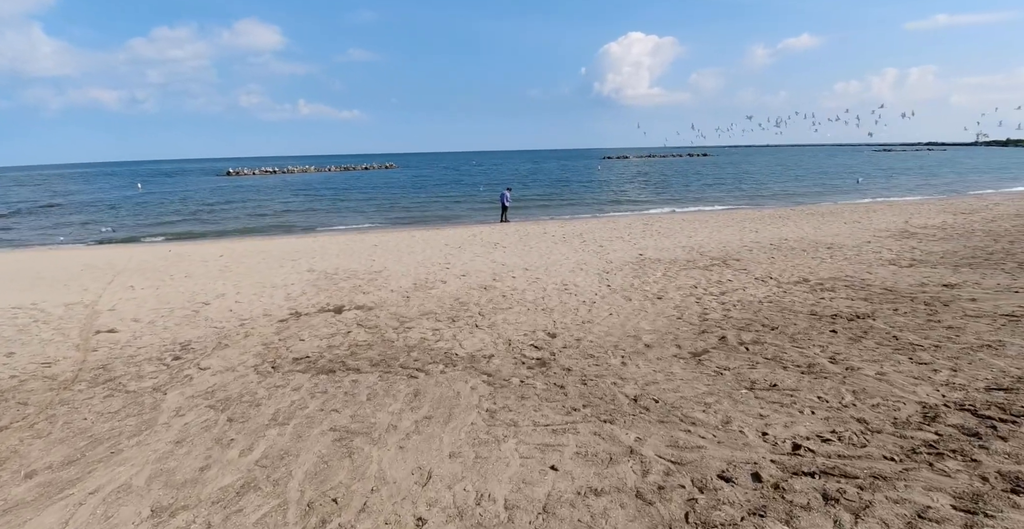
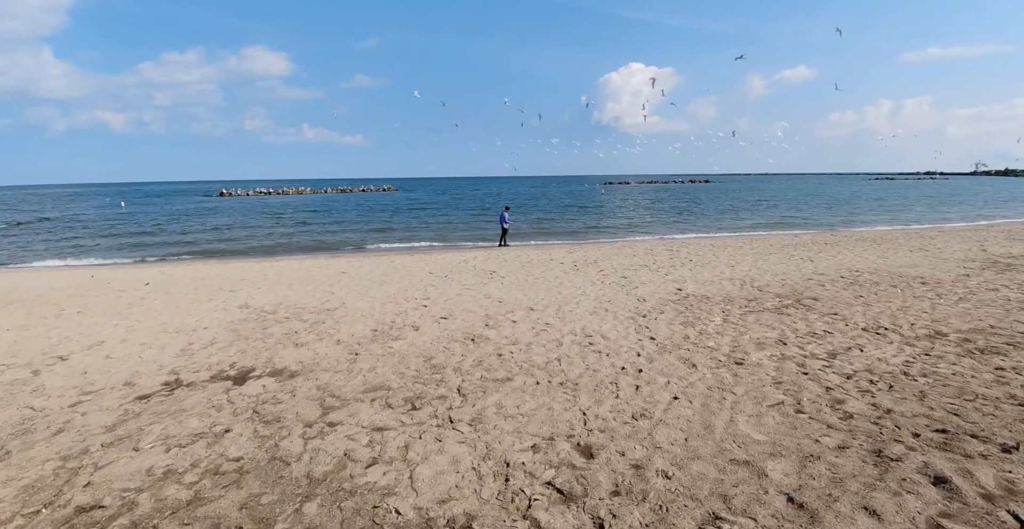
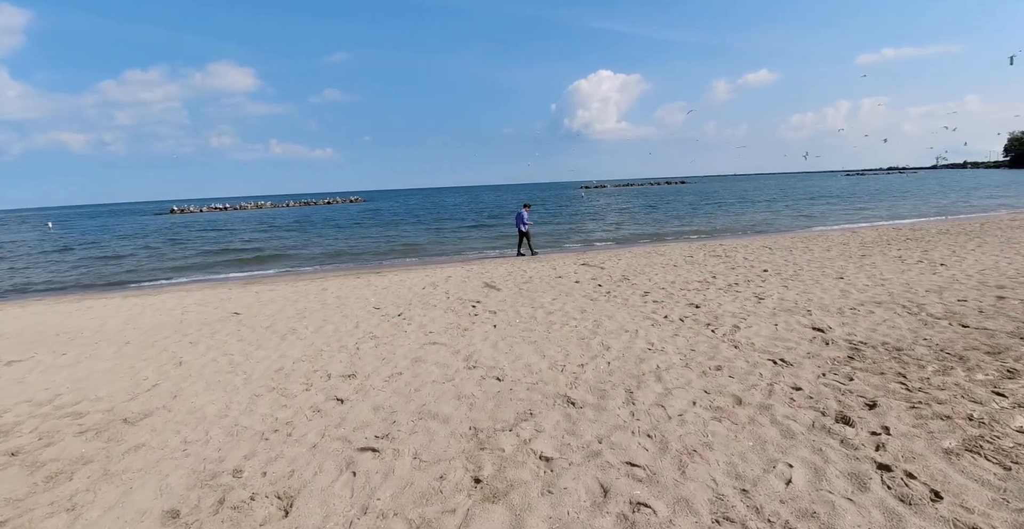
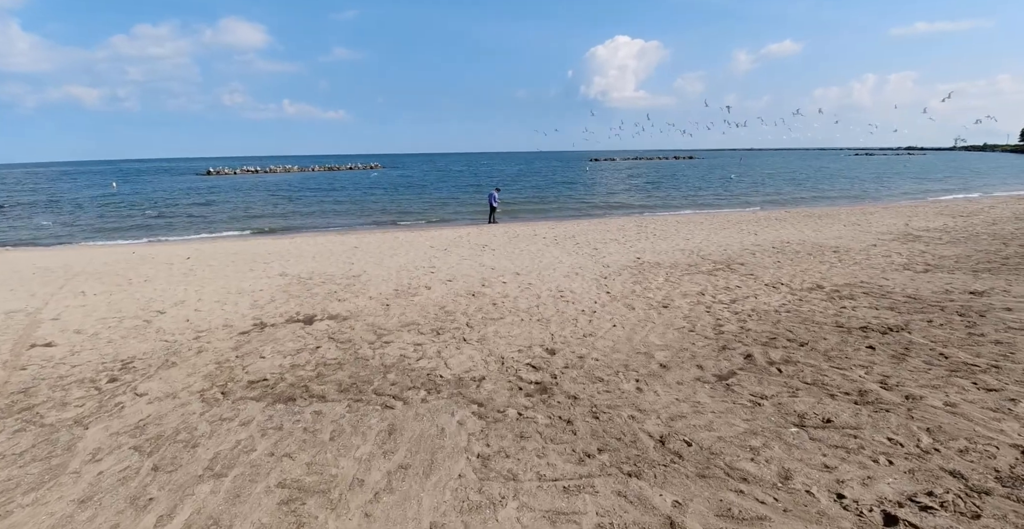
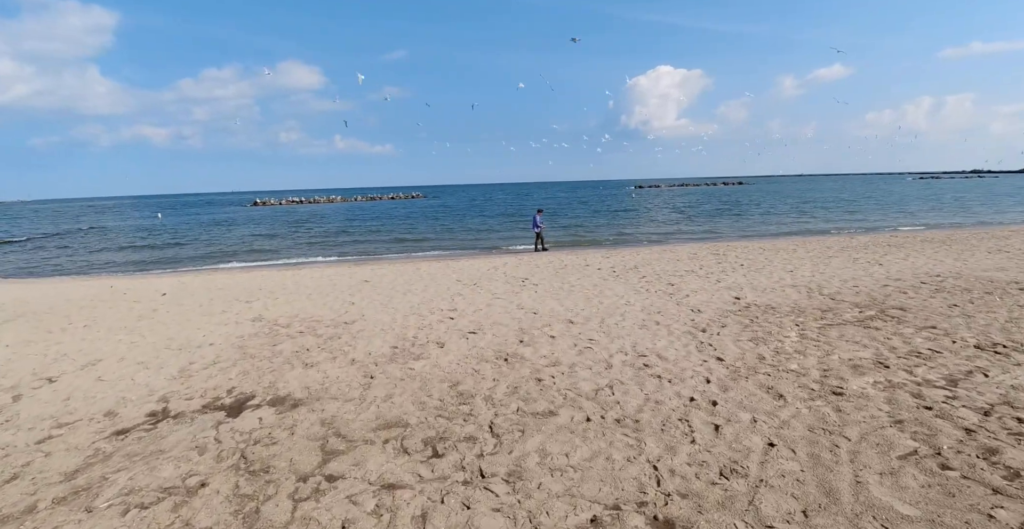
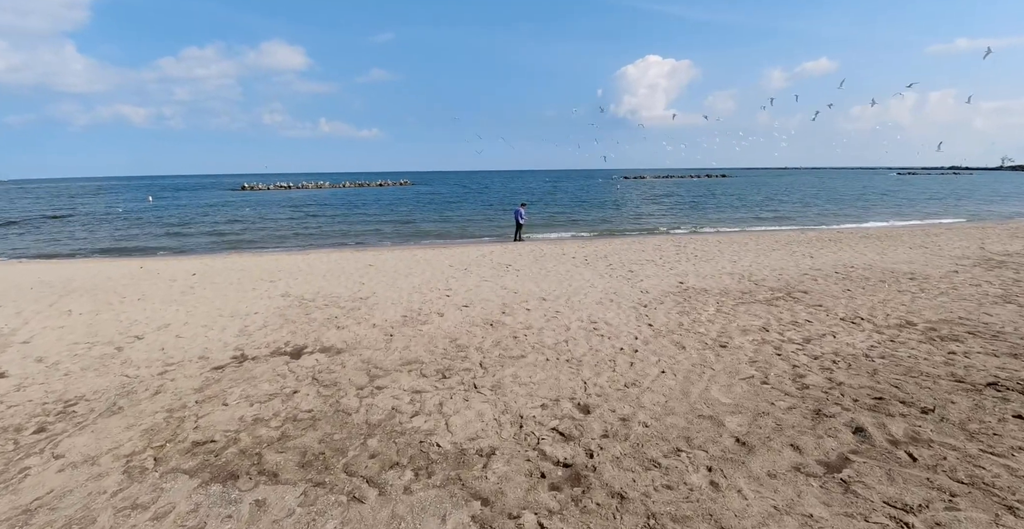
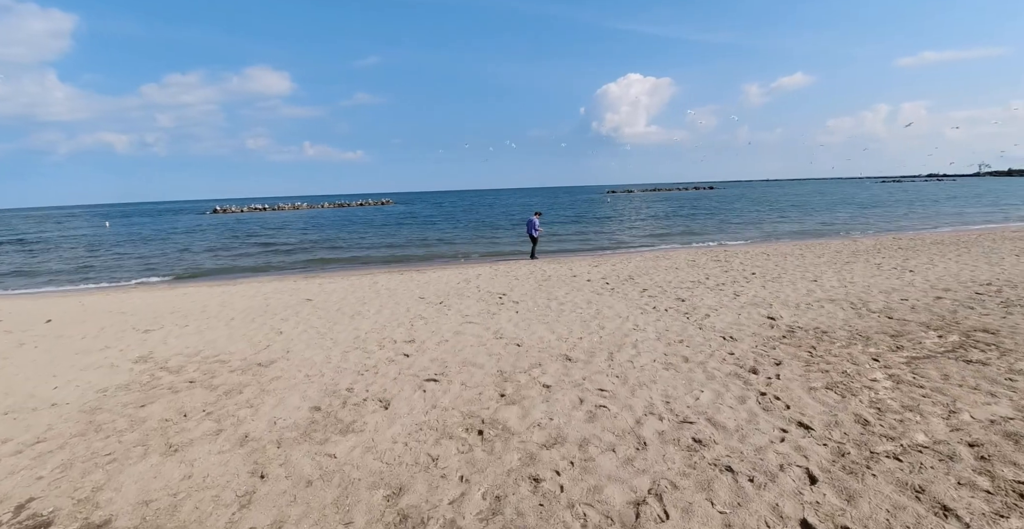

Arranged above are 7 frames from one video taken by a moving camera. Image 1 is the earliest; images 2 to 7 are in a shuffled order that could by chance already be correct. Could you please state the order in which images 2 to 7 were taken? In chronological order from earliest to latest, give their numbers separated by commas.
4, 6, 2, 5, 7, 3
